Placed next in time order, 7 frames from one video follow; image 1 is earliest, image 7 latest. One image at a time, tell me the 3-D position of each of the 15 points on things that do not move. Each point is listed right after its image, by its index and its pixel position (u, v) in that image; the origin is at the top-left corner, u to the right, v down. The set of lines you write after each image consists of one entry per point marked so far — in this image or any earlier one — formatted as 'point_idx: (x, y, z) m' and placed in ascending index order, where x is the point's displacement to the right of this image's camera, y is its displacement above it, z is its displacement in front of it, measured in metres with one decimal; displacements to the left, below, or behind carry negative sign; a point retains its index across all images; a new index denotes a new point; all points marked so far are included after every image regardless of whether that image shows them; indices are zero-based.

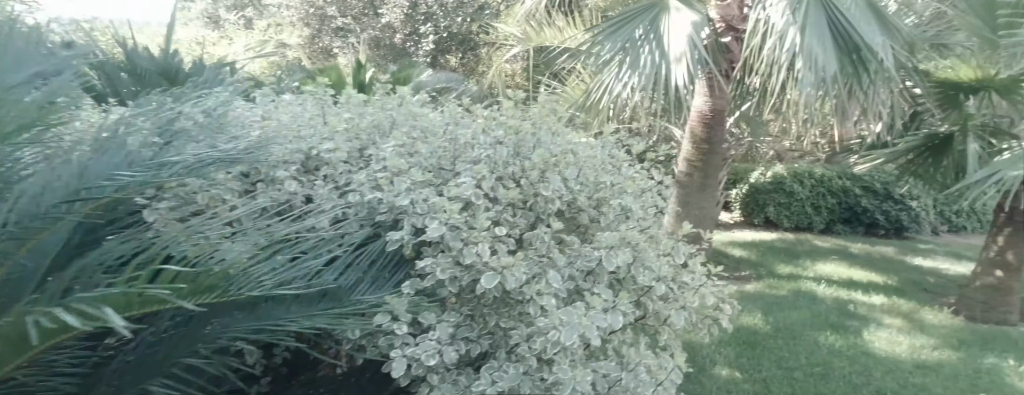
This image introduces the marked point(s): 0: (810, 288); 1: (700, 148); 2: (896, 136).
0: (+2.8, -0.8, +5.1) m
1: (+1.7, +0.5, +5.0) m
2: (+3.5, +0.6, +5.0) m
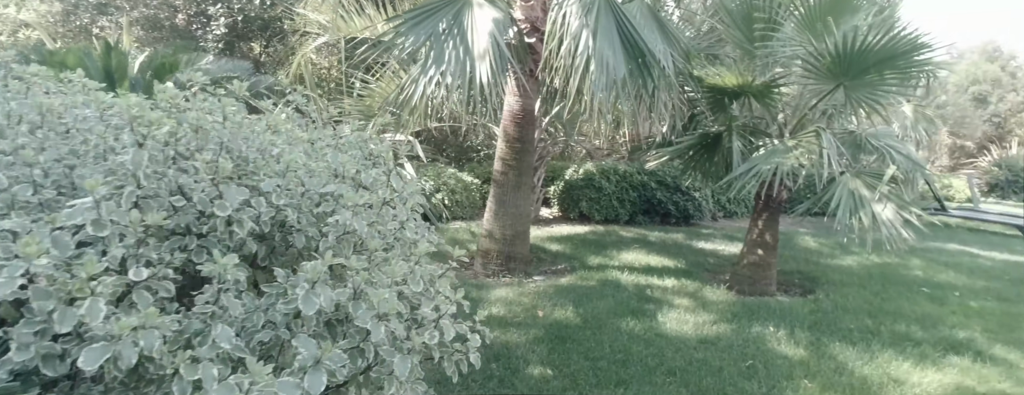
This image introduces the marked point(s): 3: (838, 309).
0: (+1.0, -0.8, +5.5) m
1: (0.0, +0.5, +5.1) m
2: (+1.7, +0.6, +5.5) m
3: (+2.9, -1.0, +4.9) m
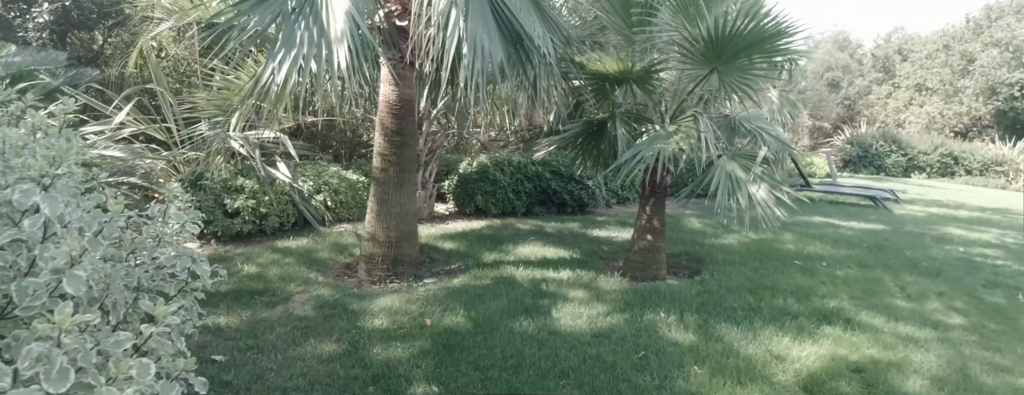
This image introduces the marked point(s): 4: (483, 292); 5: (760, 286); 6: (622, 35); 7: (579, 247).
0: (0.0, -0.7, +5.3) m
1: (-1.0, +0.5, +4.7) m
2: (+0.5, +0.7, +5.4) m
3: (+2.0, -0.9, +5.0) m
4: (-0.2, -0.8, +4.6) m
5: (+2.3, -0.8, +5.2) m
6: (+1.1, +1.6, +5.2) m
7: (+0.8, -0.6, +6.7) m
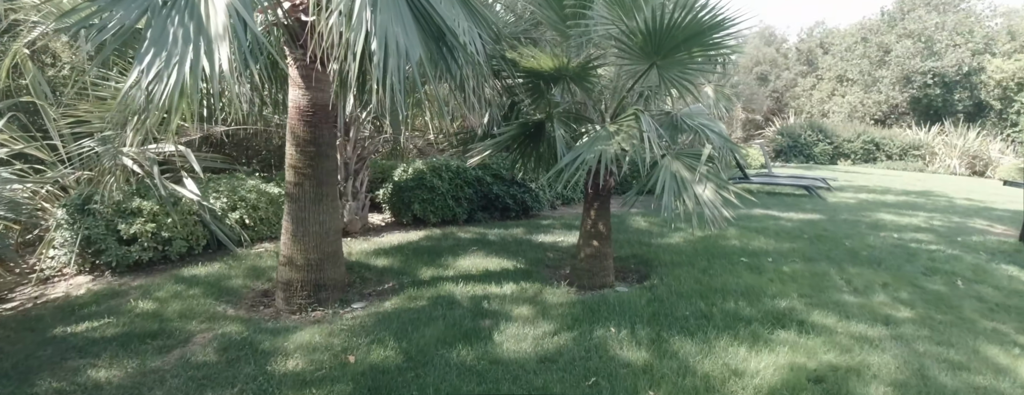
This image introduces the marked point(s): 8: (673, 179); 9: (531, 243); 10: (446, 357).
0: (-0.6, -0.8, +4.9) m
1: (-1.6, +0.3, +4.2) m
2: (-0.1, +0.7, +5.1) m
3: (+1.4, -0.9, +4.8) m
4: (-0.7, -0.9, +4.2) m
5: (+1.8, -0.8, +5.0) m
6: (+0.4, +1.5, +4.9) m
7: (+0.1, -0.7, +6.3) m
8: (+1.3, +0.2, +4.4) m
9: (+0.3, -0.6, +6.9) m
10: (-0.4, -1.0, +3.5) m
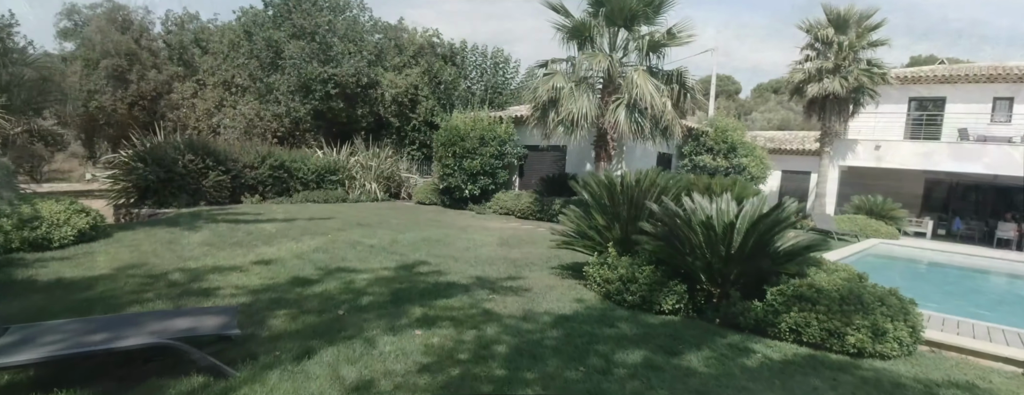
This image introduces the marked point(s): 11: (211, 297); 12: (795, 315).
0: (-1.1, -0.9, +4.0) m
1: (-2.0, +0.3, +3.1) m
2: (-0.6, +0.6, +4.2) m
3: (+0.9, -0.9, +4.1) m
4: (-1.1, -1.0, +3.3) m
5: (+1.3, -0.8, +4.3) m
6: (-0.1, +1.5, +4.1) m
7: (-0.5, -0.7, +5.5) m
8: (+0.9, +0.1, +3.7) m
9: (-0.5, -0.6, +6.1) m
10: (-0.7, -1.1, +2.6) m
11: (-2.4, -0.8, +4.4) m
12: (+2.1, -0.9, +4.0) m
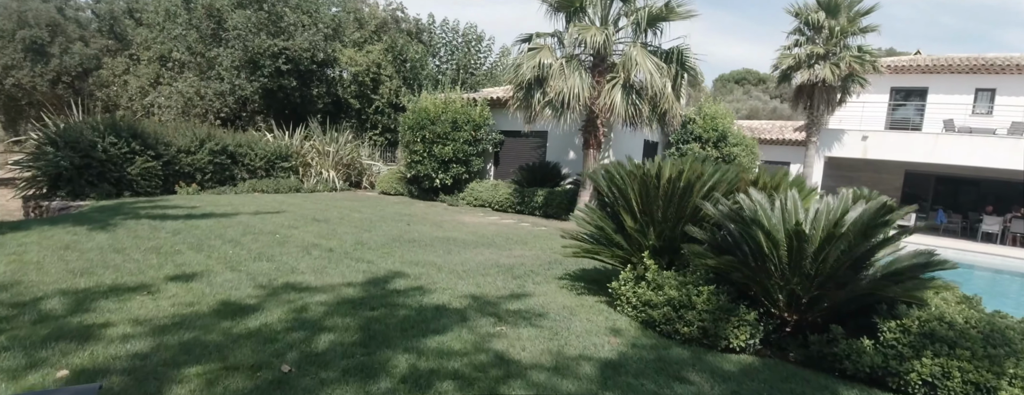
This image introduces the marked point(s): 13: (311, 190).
0: (-0.9, -0.9, +2.6) m
1: (-1.8, +0.3, +1.7) m
2: (-0.5, +0.6, +2.9) m
3: (+1.1, -0.9, +3.0) m
4: (-0.9, -1.0, +2.0) m
5: (+1.4, -0.8, +3.2) m
6: (0.0, +1.5, +2.8) m
7: (-0.5, -0.6, +4.2) m
8: (+1.0, +0.1, +2.6) m
9: (-0.5, -0.5, +4.8) m
10: (-0.5, -1.1, +1.3) m
11: (-2.3, -0.8, +3.0) m
12: (+2.2, -0.9, +2.9) m
13: (-5.0, +0.2, +13.7) m
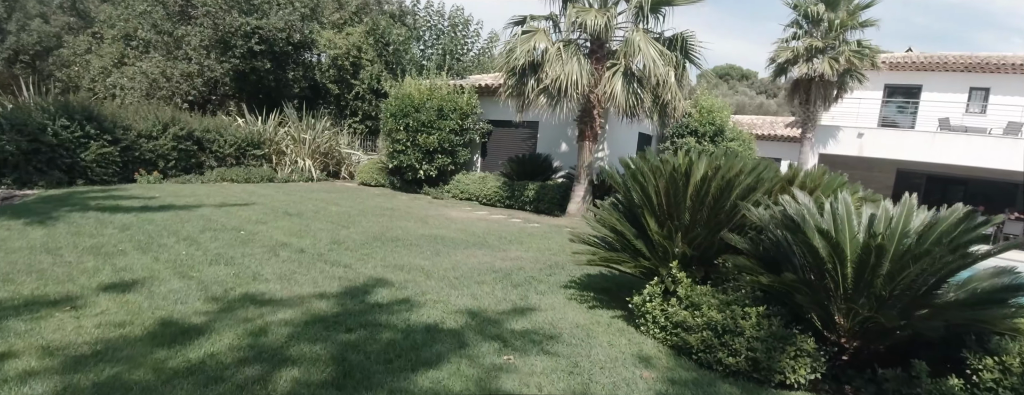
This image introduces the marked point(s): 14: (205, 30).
0: (-0.8, -0.9, +2.0) m
1: (-1.7, +0.3, +1.0) m
2: (-0.4, +0.6, +2.2) m
3: (+1.1, -0.9, +2.4) m
4: (-0.8, -1.0, +1.3) m
5: (+1.5, -0.9, +2.6) m
6: (+0.1, +1.5, +2.1) m
7: (-0.5, -0.6, +3.5) m
8: (+1.1, +0.1, +1.9) m
9: (-0.5, -0.5, +4.2) m
10: (-0.4, -1.1, +0.7) m
11: (-2.3, -0.8, +2.3) m
12: (+2.3, -0.9, +2.3) m
13: (-5.3, +0.4, +12.9) m
14: (-7.8, +4.2, +13.8) m
